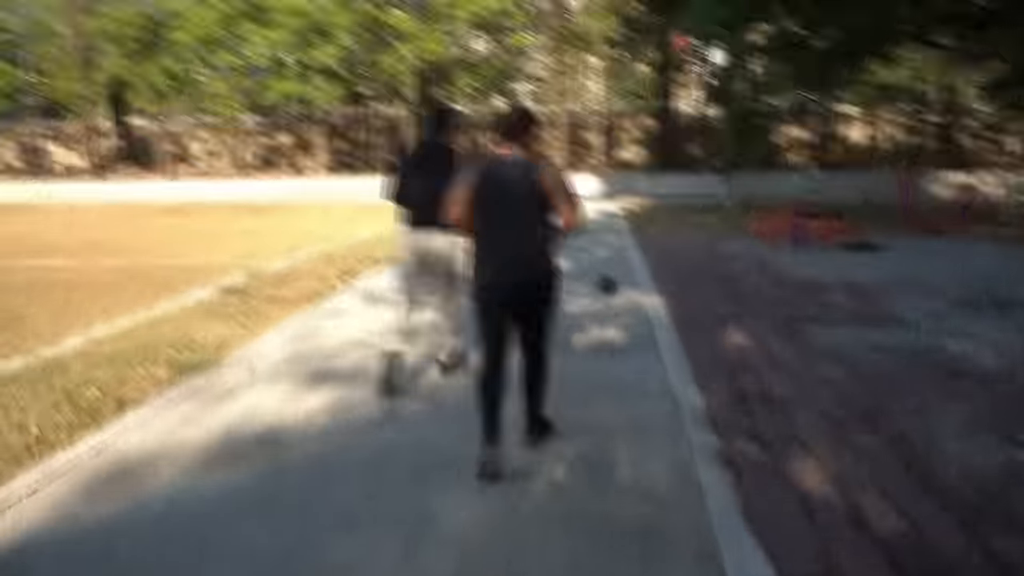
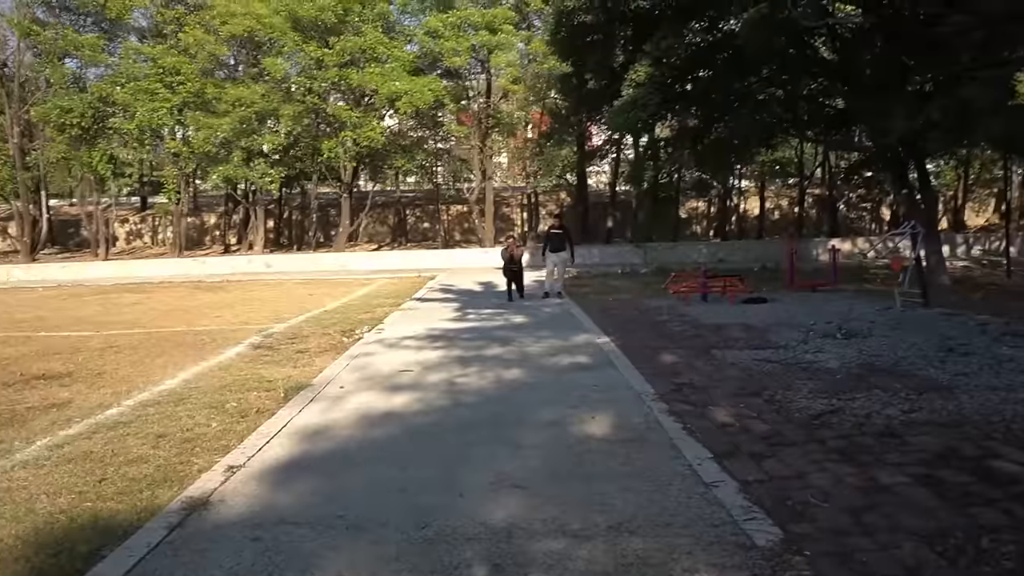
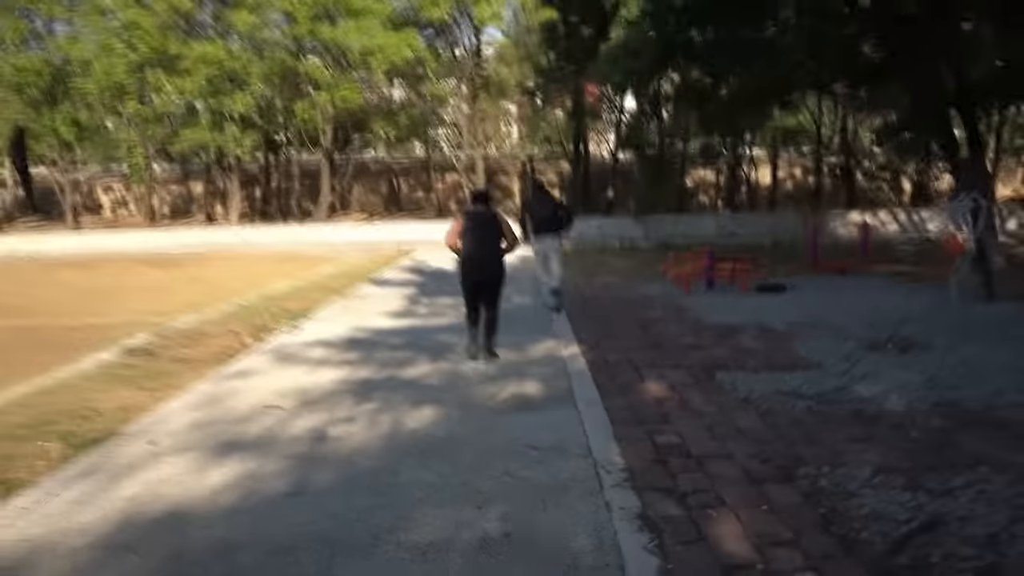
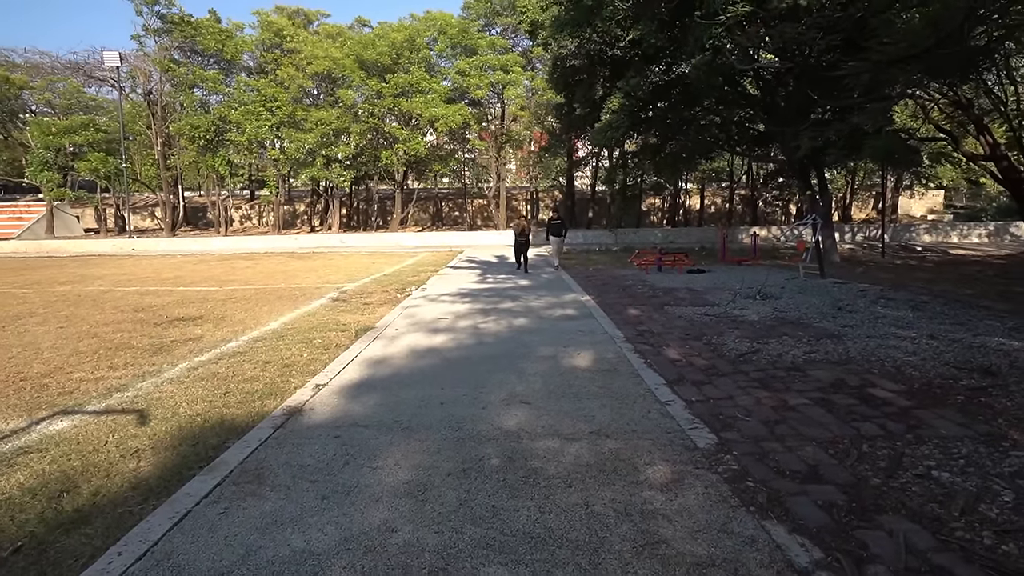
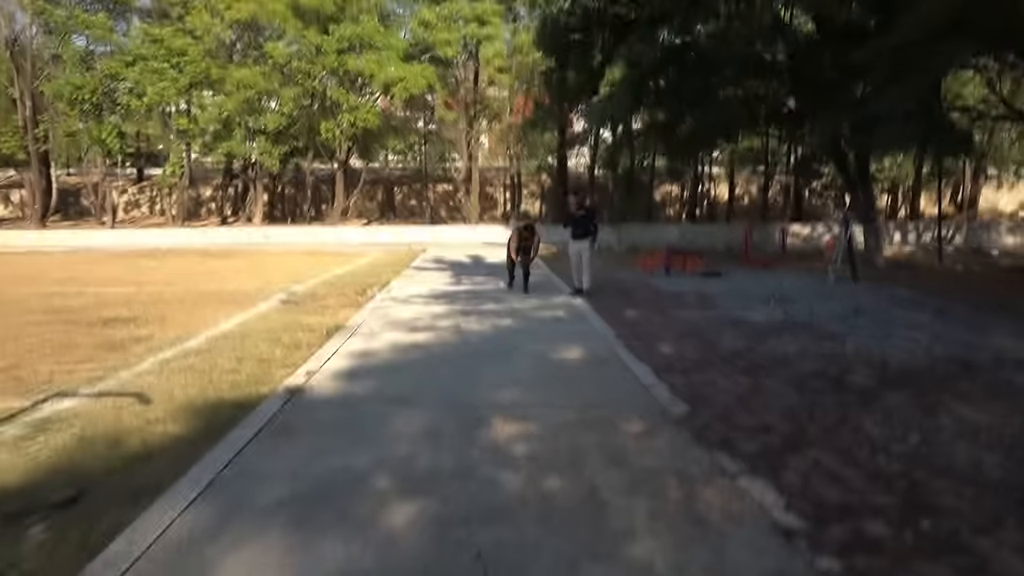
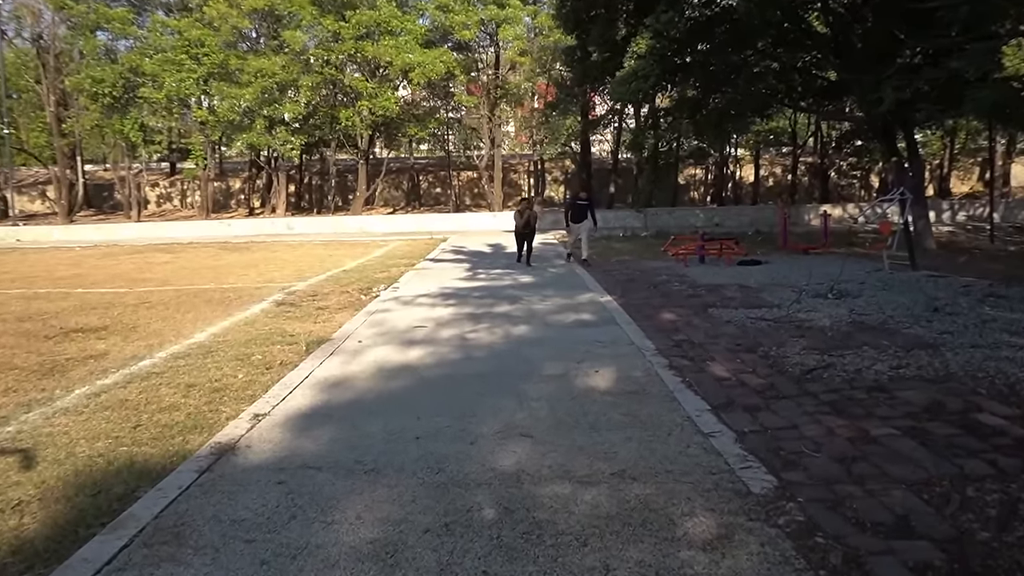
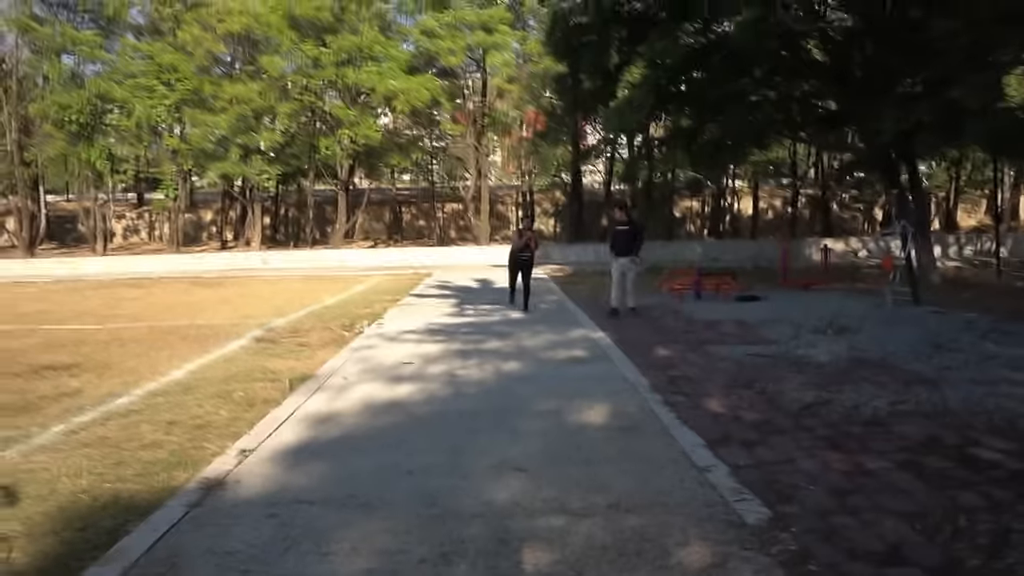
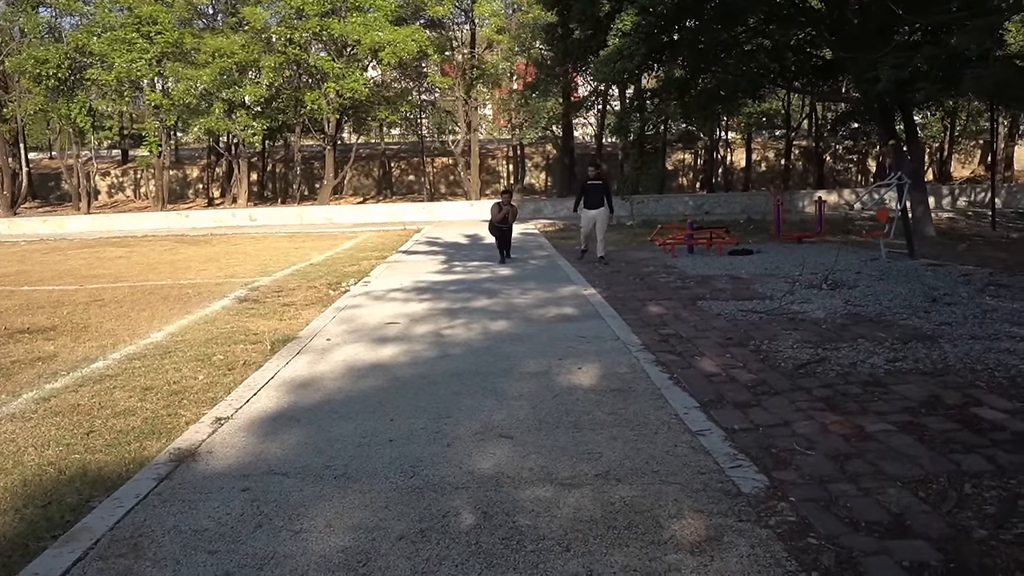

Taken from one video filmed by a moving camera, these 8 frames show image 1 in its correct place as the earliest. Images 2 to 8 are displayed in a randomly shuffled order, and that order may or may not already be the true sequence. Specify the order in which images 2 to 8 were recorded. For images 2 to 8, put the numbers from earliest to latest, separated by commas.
3, 2, 4, 6, 8, 7, 5
